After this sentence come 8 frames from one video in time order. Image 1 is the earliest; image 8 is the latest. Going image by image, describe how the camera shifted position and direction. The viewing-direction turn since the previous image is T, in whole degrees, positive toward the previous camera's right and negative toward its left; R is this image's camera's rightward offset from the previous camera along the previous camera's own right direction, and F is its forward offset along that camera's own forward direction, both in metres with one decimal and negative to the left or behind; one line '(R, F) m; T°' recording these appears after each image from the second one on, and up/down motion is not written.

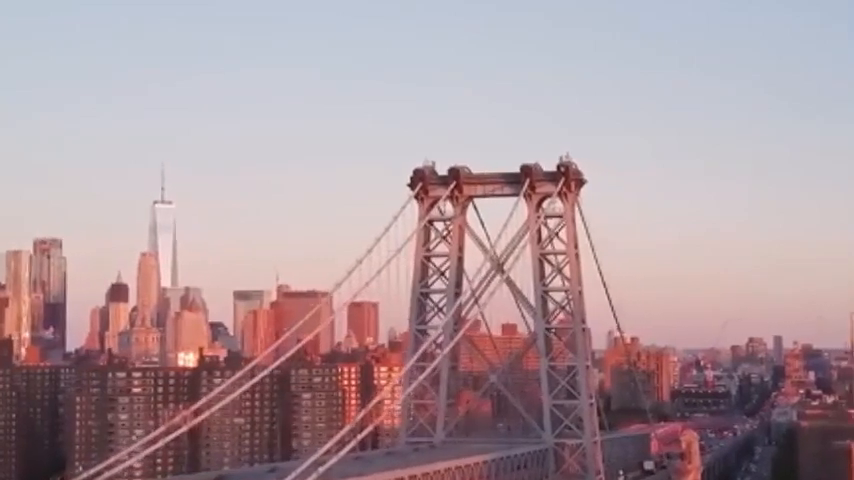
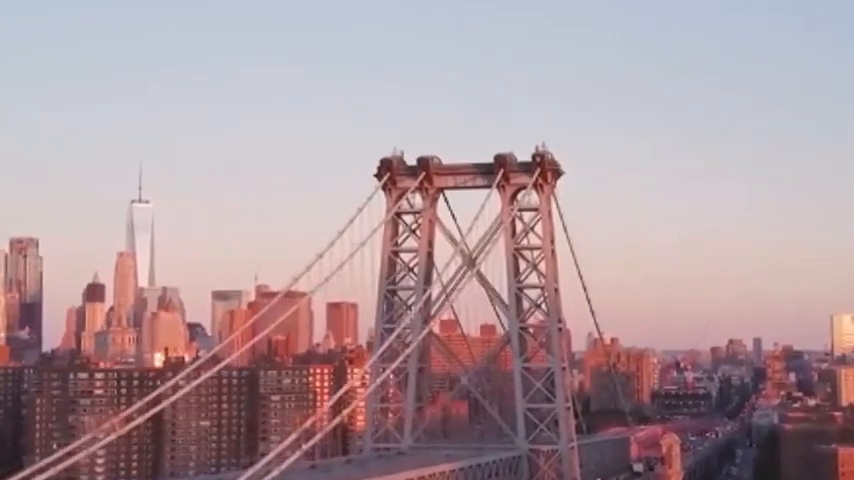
(+0.4, +2.7) m; +1°
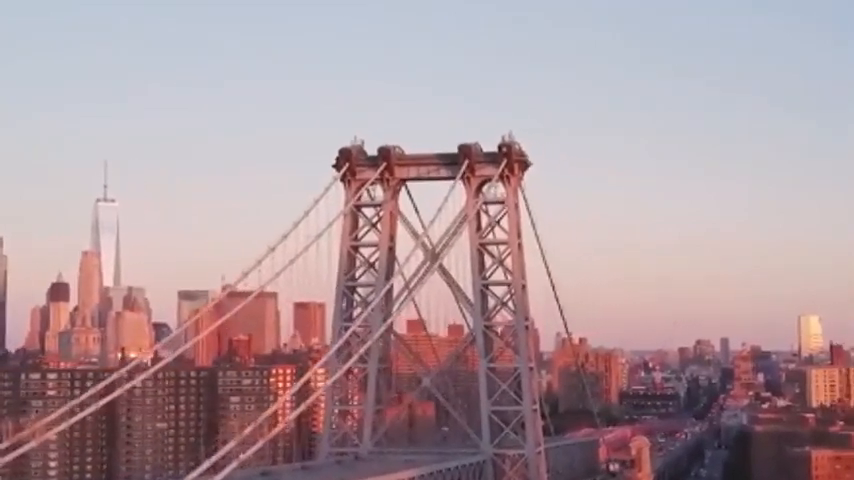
(+0.2, +2.5) m; +1°
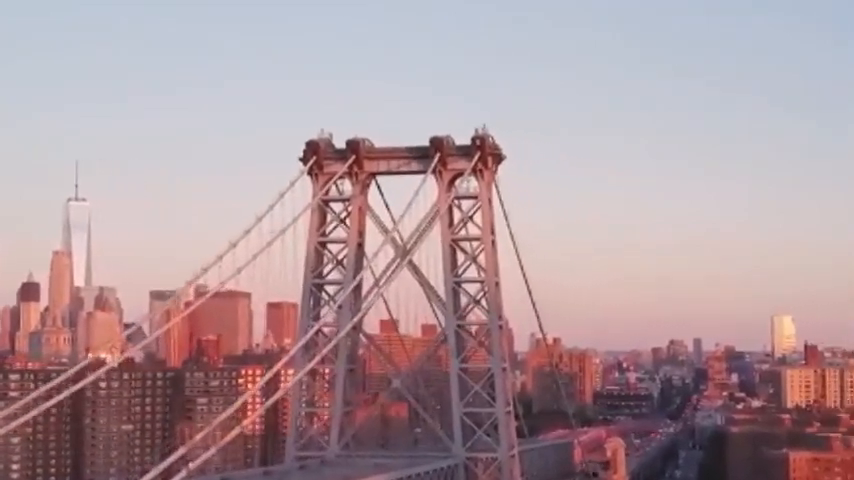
(+0.1, +1.7) m; +1°
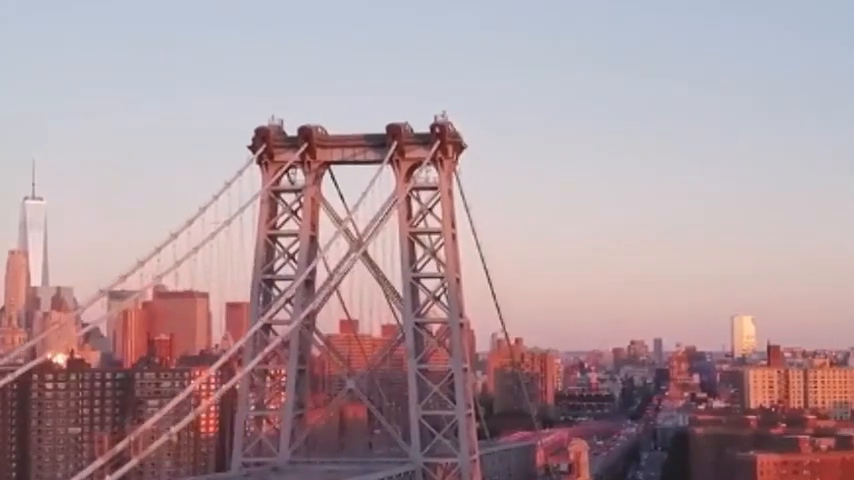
(+0.1, +2.6) m; +1°
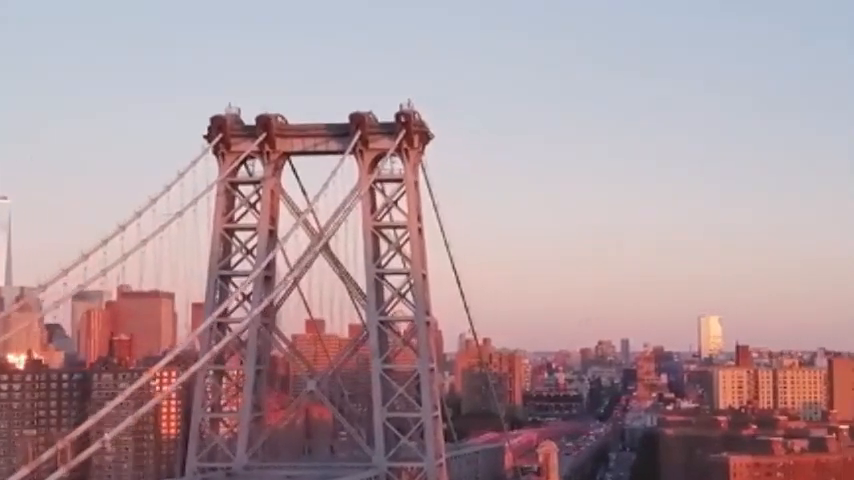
(+0.1, +2.0) m; +1°
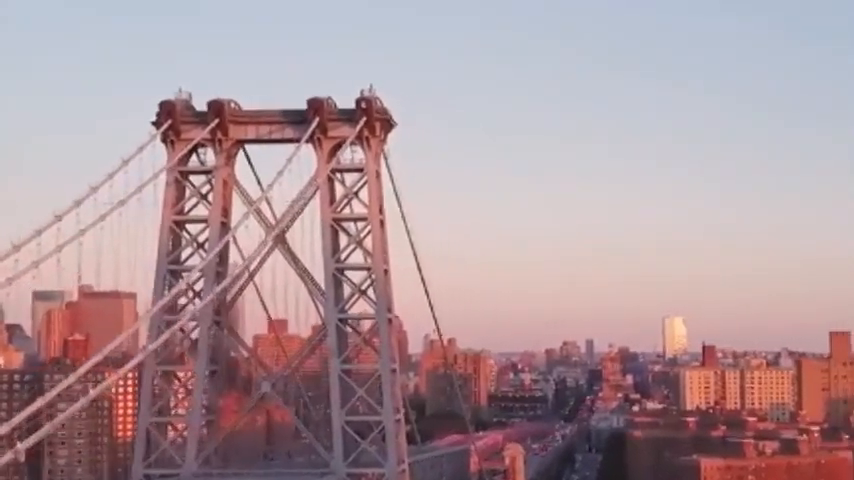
(+0.1, +2.4) m; +1°
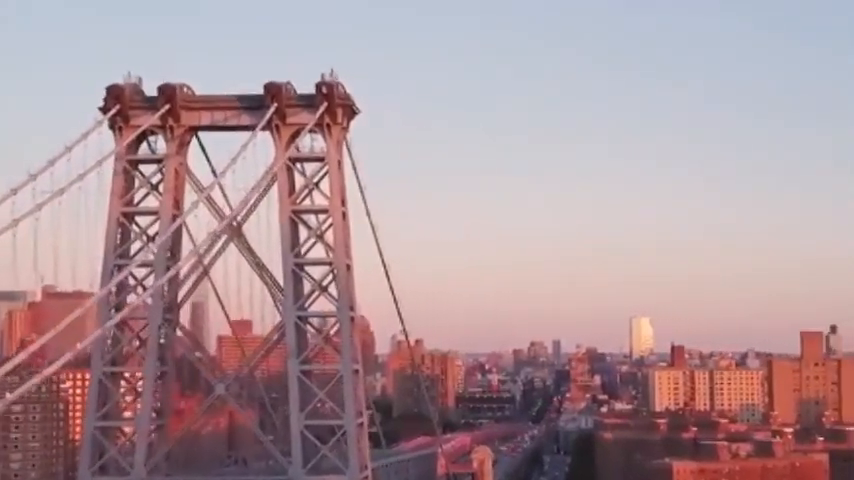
(+0.1, +2.3) m; +1°
